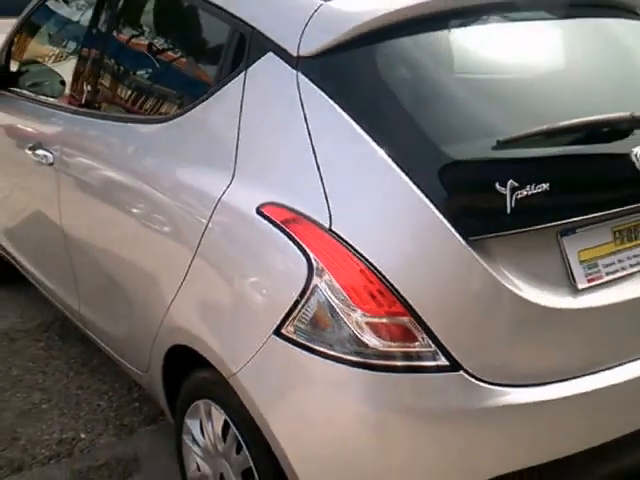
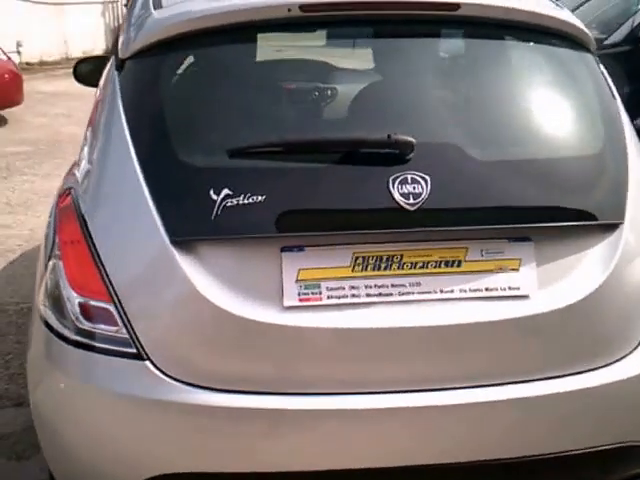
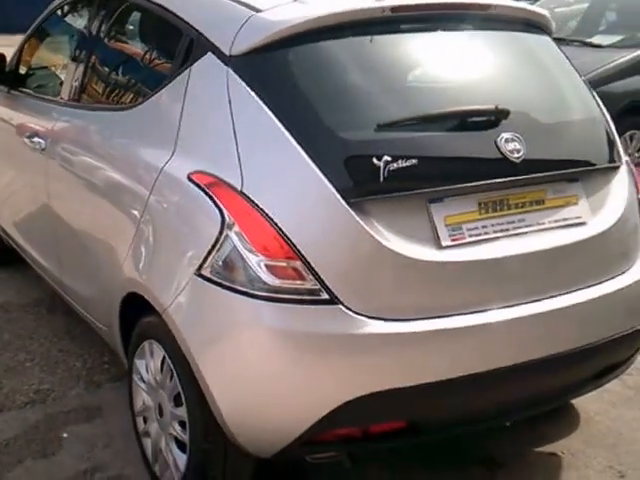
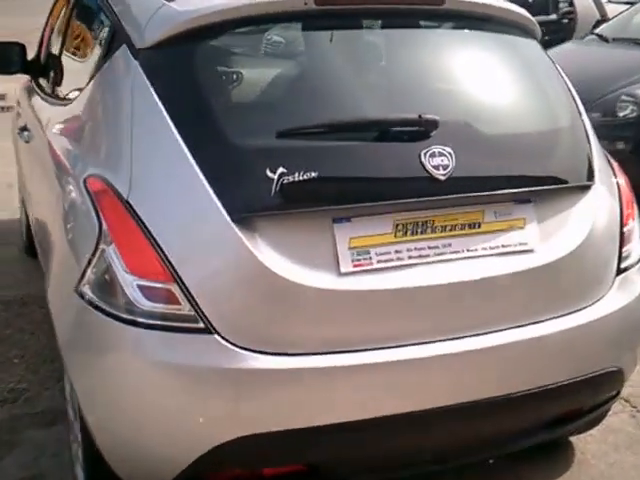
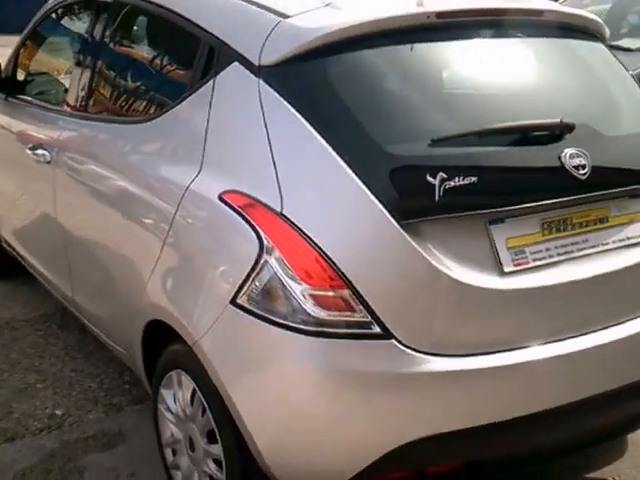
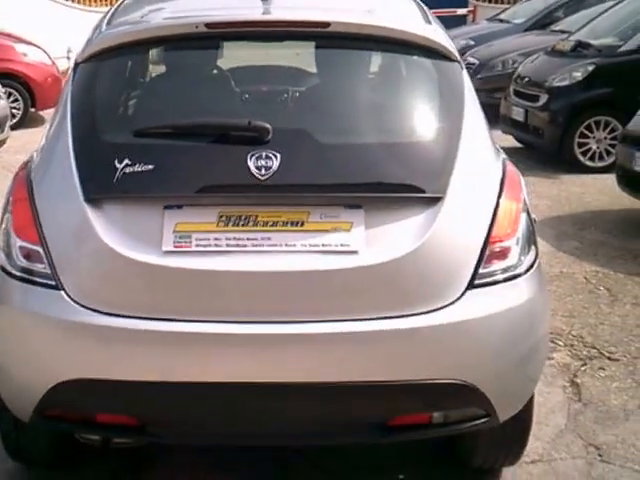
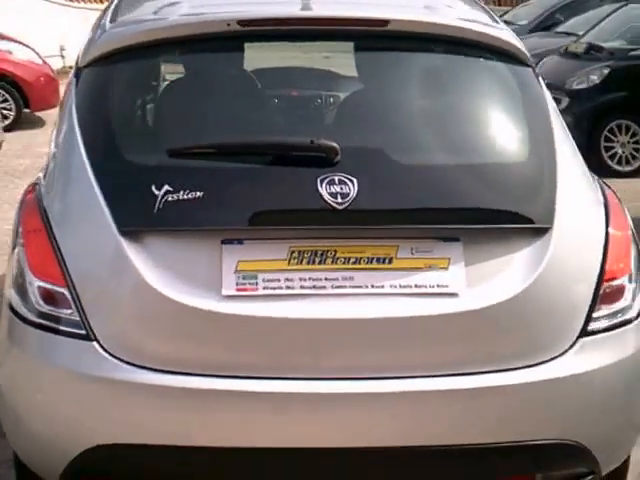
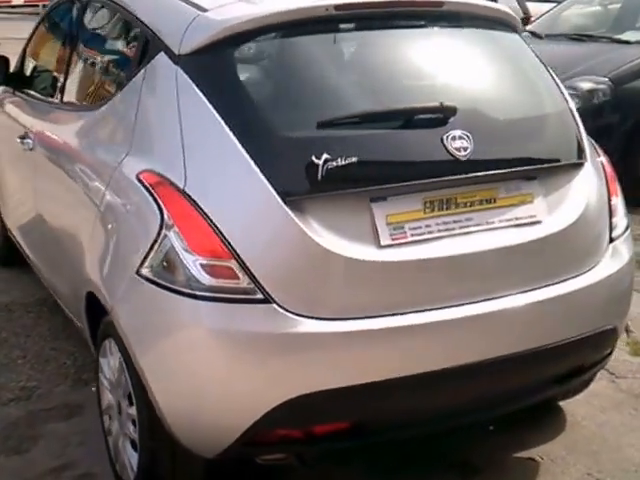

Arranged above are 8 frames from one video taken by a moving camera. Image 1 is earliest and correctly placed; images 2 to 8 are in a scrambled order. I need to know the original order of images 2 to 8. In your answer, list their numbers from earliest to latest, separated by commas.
5, 3, 8, 4, 2, 7, 6
